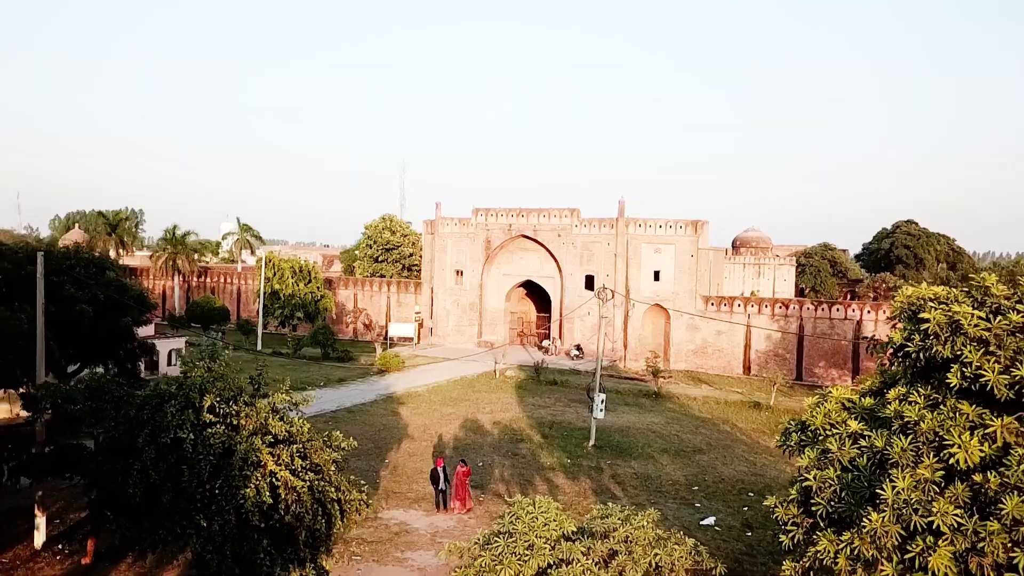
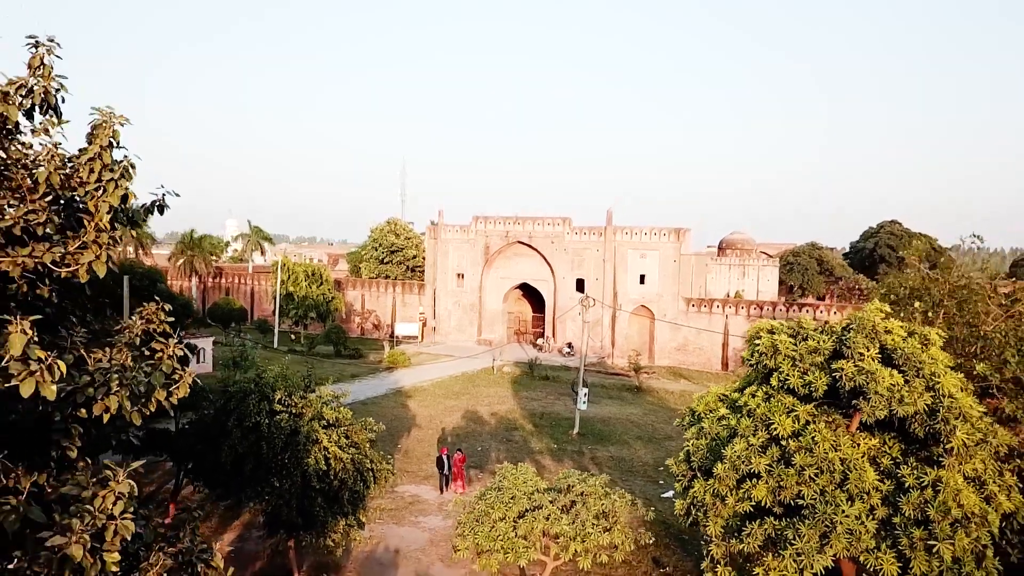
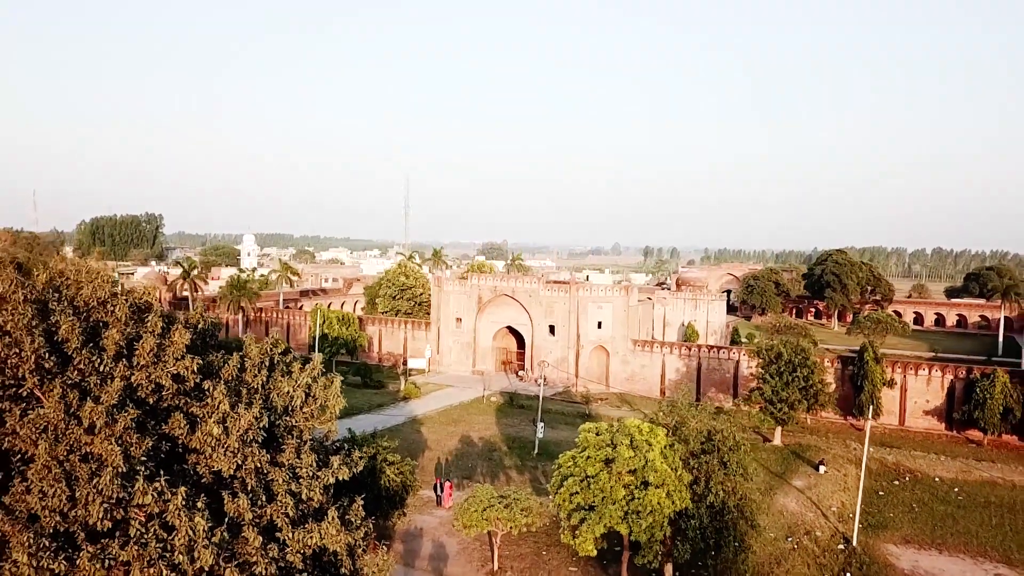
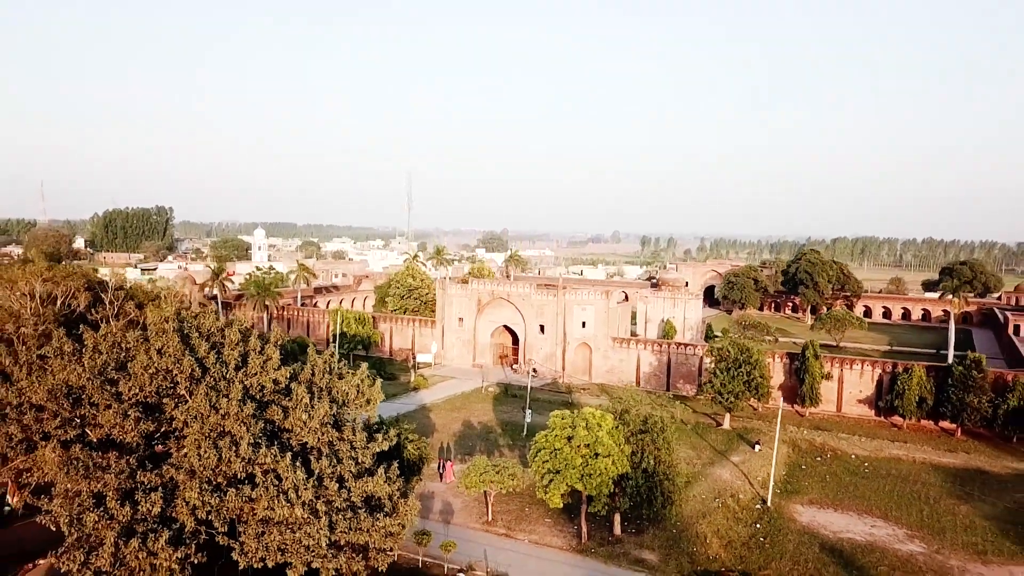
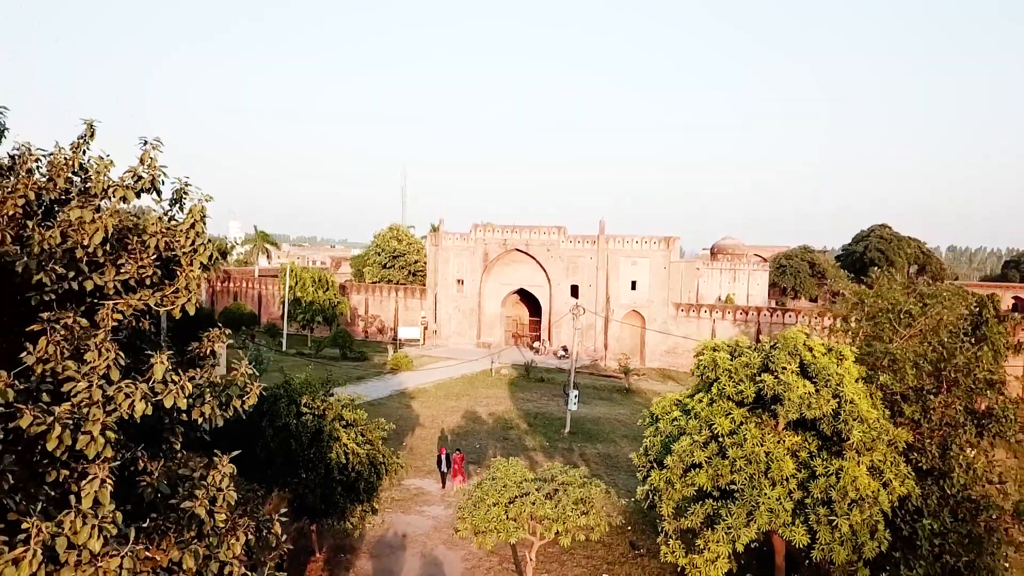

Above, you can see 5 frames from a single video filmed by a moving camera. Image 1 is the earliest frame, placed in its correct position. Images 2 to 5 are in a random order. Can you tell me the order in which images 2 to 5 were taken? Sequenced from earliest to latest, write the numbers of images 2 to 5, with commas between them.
2, 5, 3, 4
